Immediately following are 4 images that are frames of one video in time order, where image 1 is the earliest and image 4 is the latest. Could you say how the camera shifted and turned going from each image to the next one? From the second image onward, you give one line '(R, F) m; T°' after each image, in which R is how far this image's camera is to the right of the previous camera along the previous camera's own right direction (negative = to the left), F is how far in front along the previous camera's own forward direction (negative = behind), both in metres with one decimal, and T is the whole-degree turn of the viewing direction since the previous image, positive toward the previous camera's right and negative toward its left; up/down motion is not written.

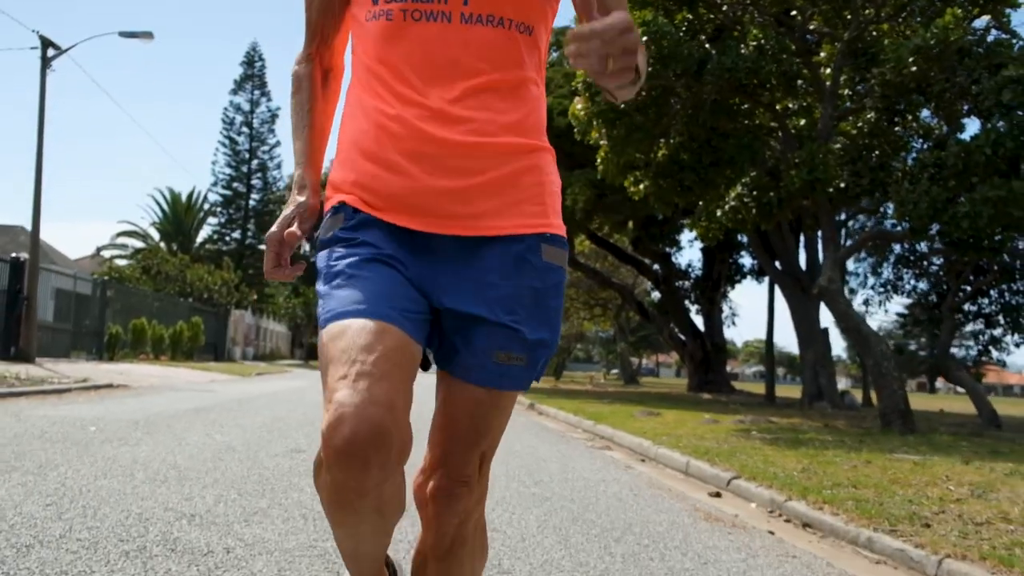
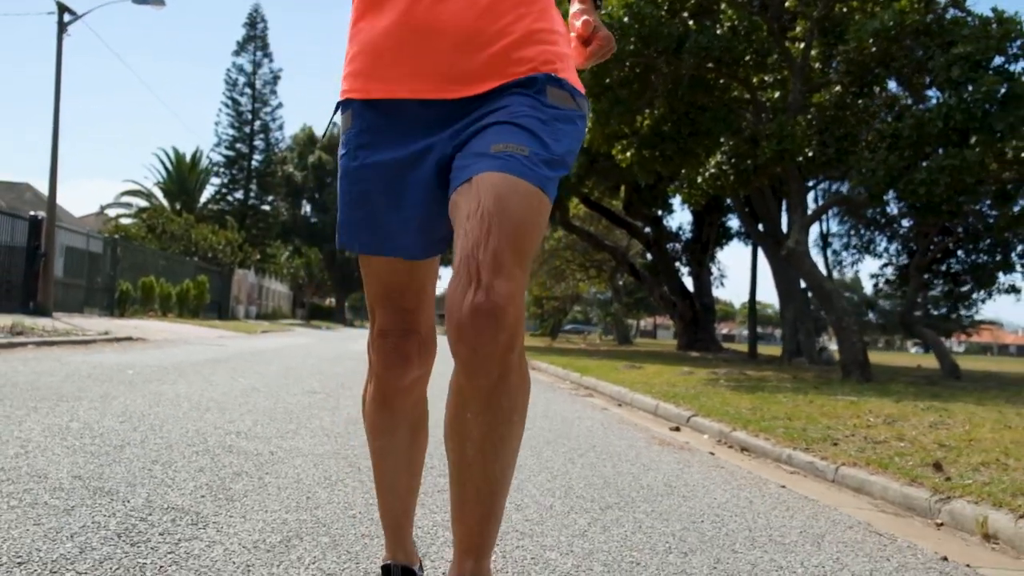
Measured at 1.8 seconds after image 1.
(+0.1, -1.1) m; 0°
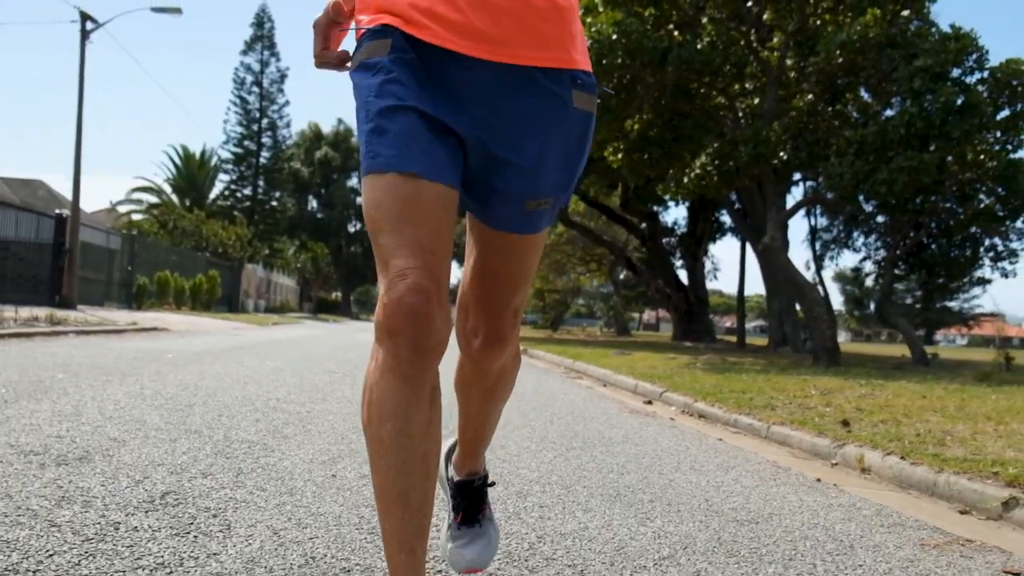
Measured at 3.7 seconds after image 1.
(+0.1, -1.3) m; 0°
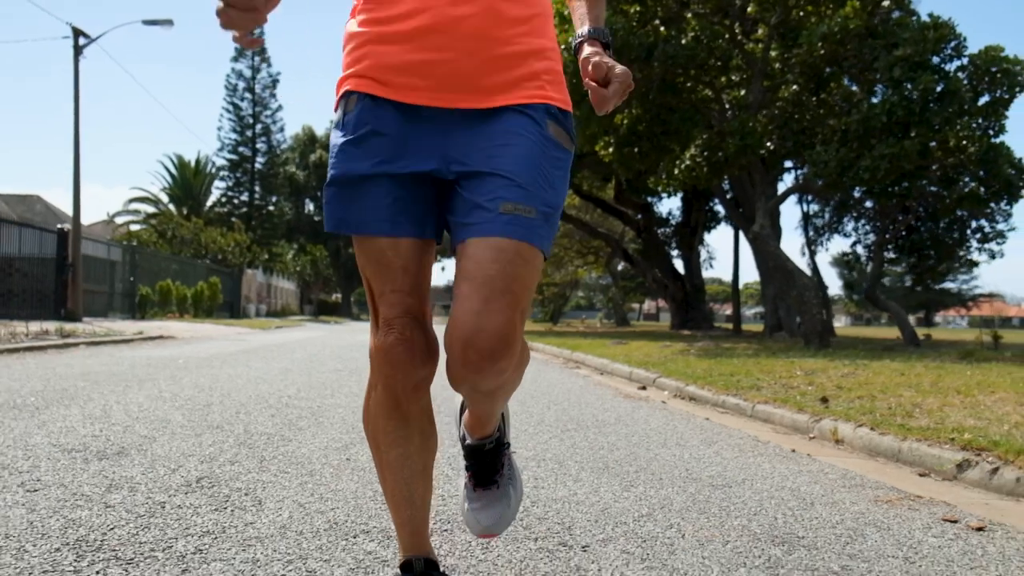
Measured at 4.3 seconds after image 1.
(0.0, -0.4) m; 0°
